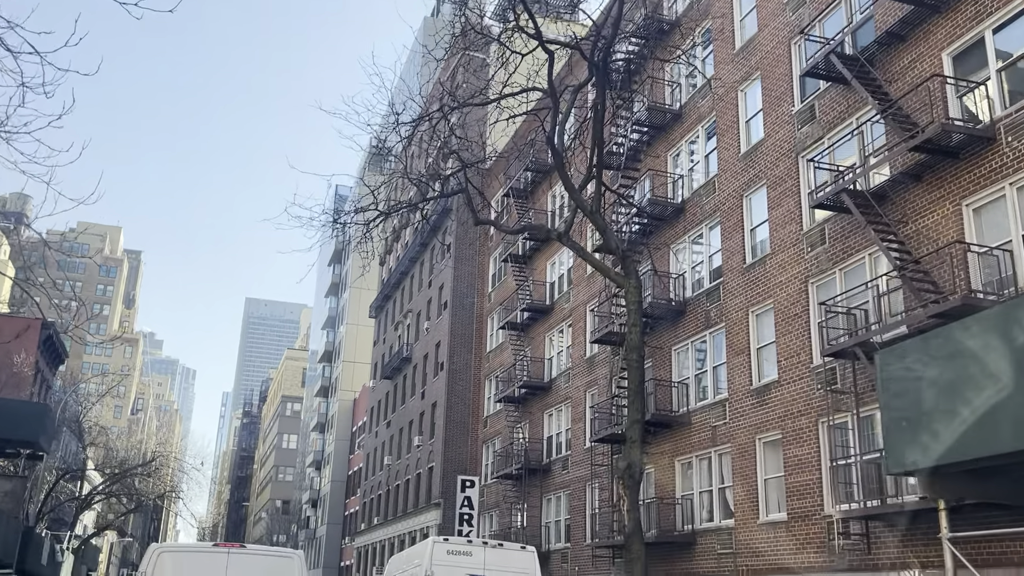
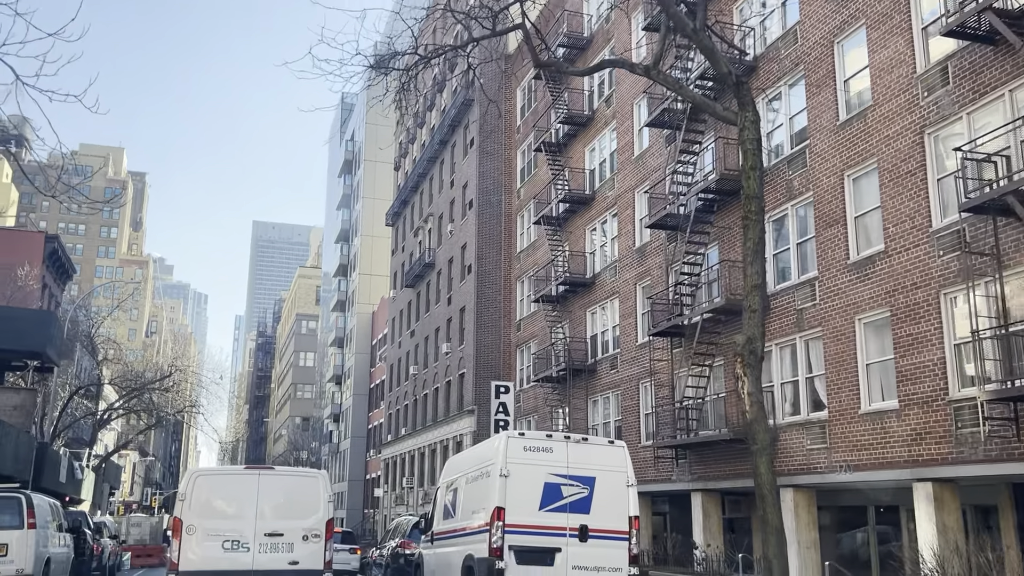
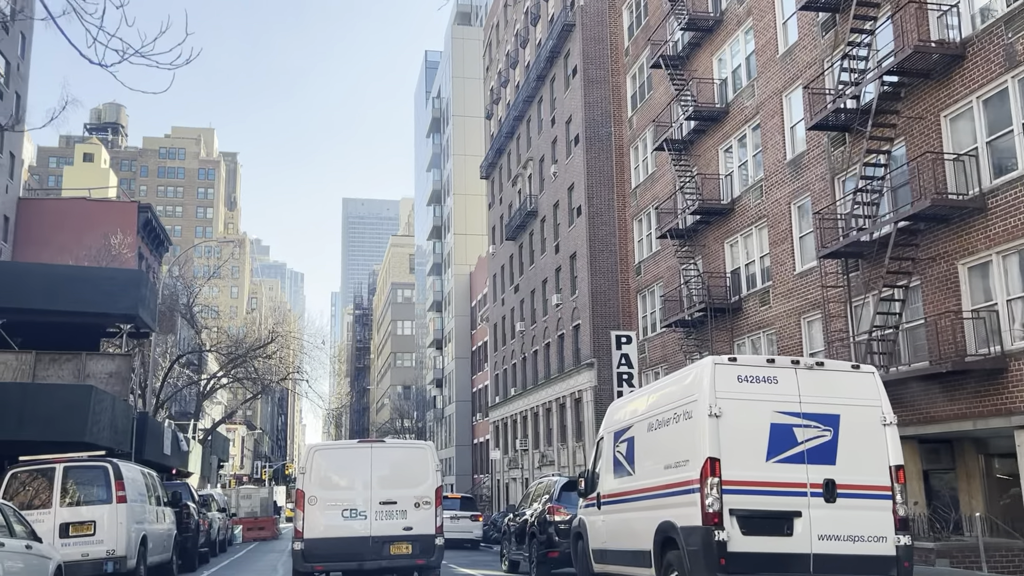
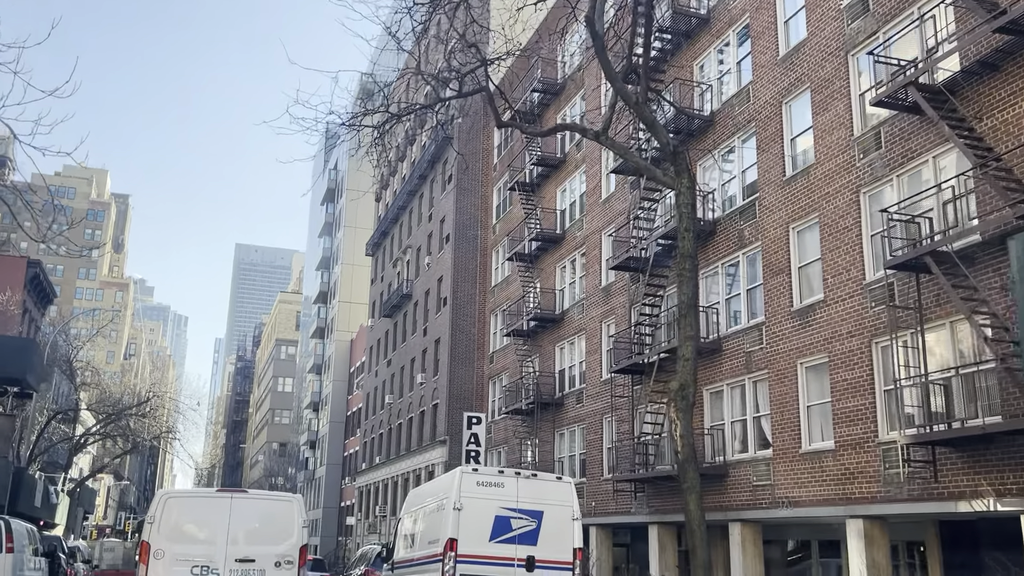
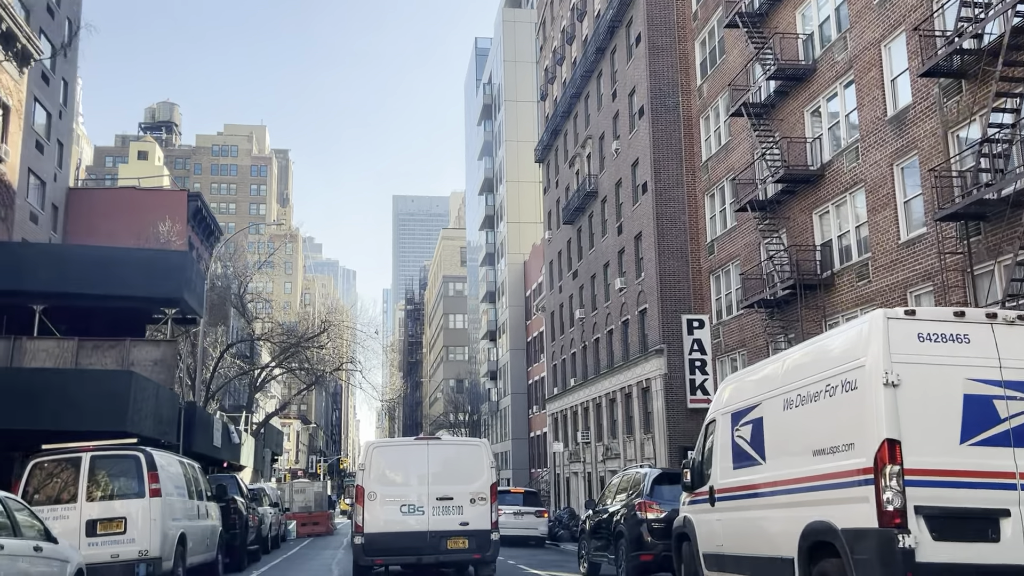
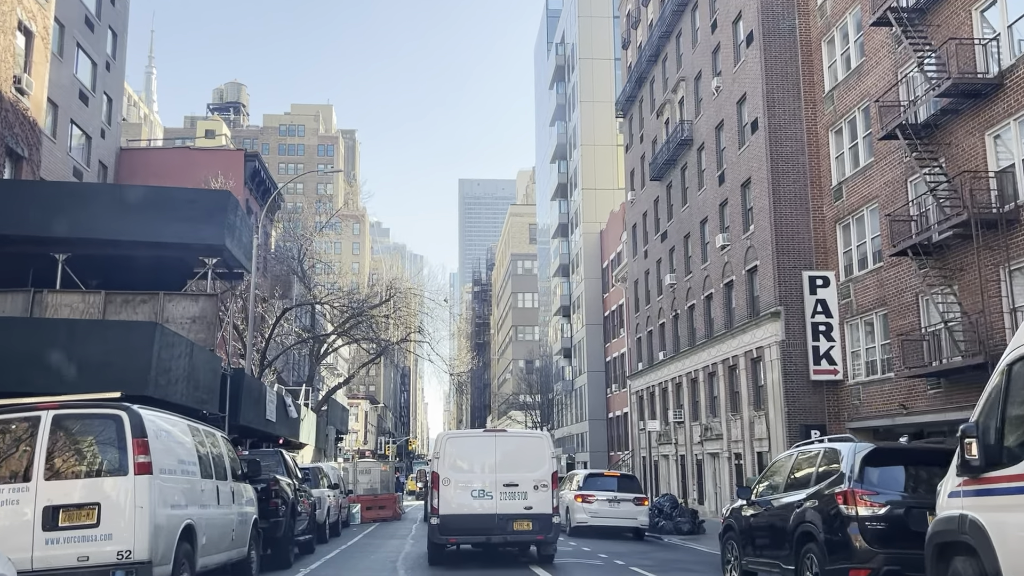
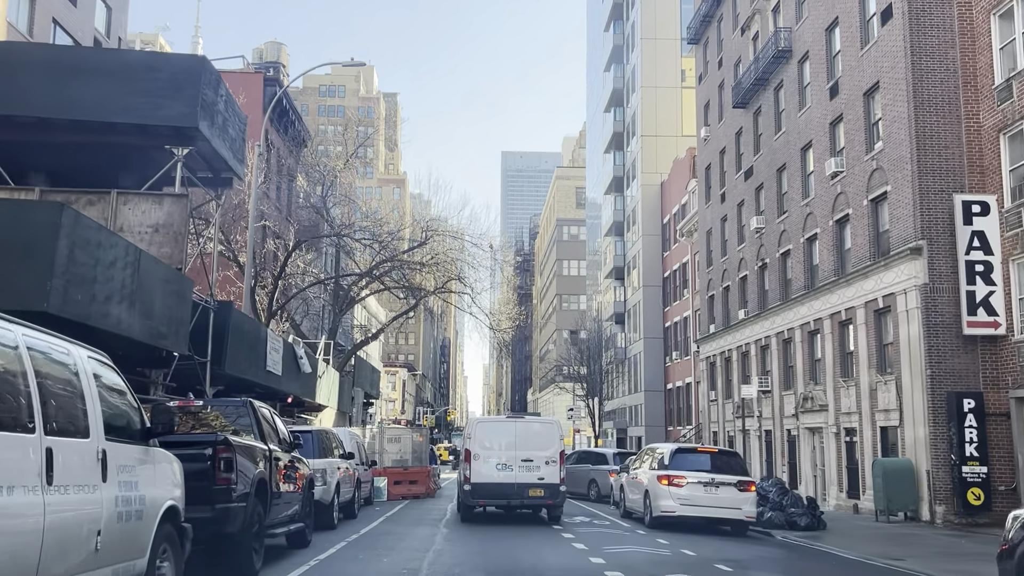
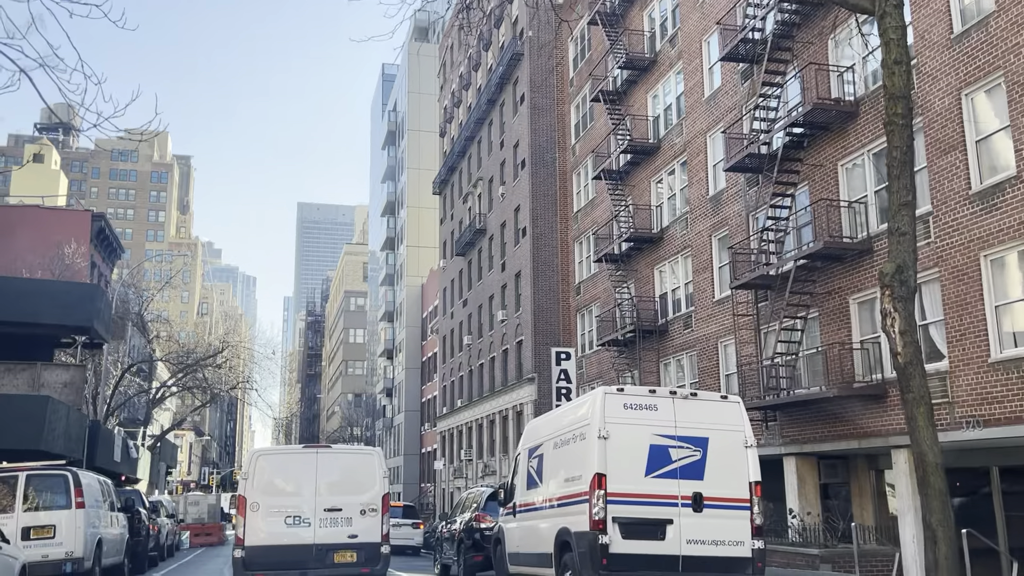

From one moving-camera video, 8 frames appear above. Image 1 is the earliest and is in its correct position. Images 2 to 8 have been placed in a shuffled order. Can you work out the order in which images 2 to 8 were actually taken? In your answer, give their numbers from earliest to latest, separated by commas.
4, 2, 8, 3, 5, 6, 7
